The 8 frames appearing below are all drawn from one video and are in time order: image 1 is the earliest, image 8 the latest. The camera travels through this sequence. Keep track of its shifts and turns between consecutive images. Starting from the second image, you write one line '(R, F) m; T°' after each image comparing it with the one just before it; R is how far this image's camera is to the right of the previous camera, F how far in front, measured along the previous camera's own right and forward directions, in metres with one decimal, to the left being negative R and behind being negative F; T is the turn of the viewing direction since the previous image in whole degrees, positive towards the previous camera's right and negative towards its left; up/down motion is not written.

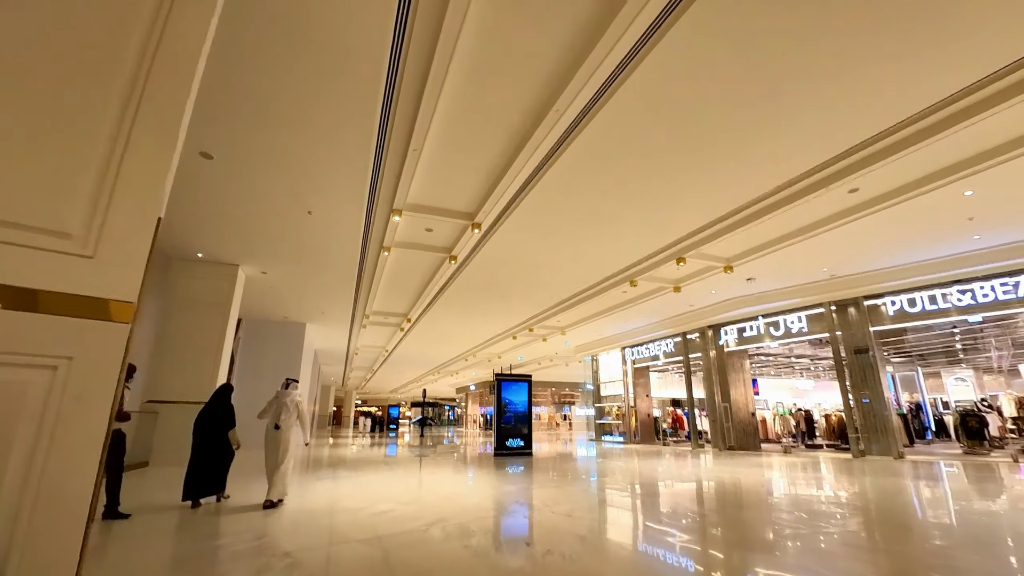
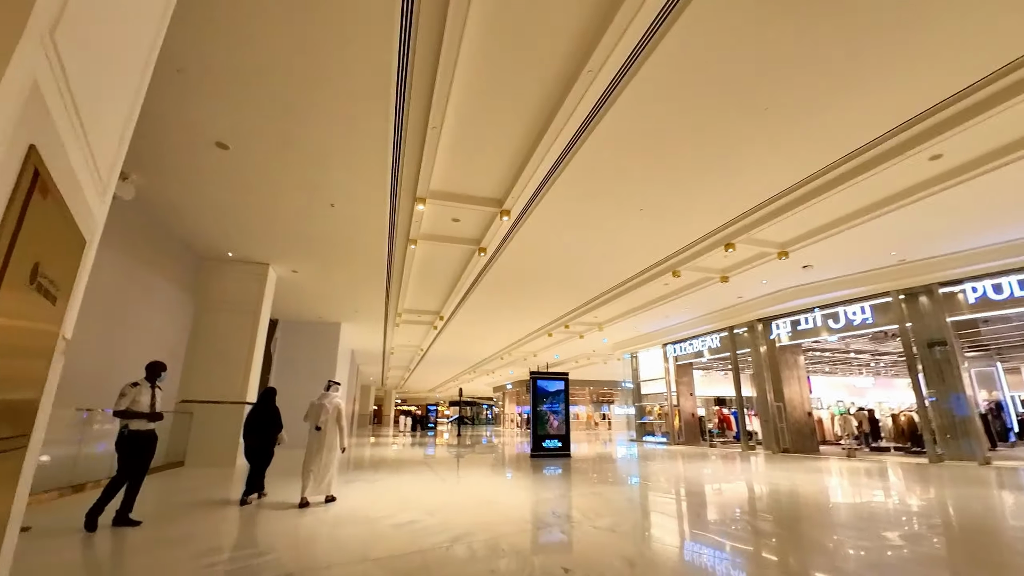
(0.0, +0.4) m; -4°
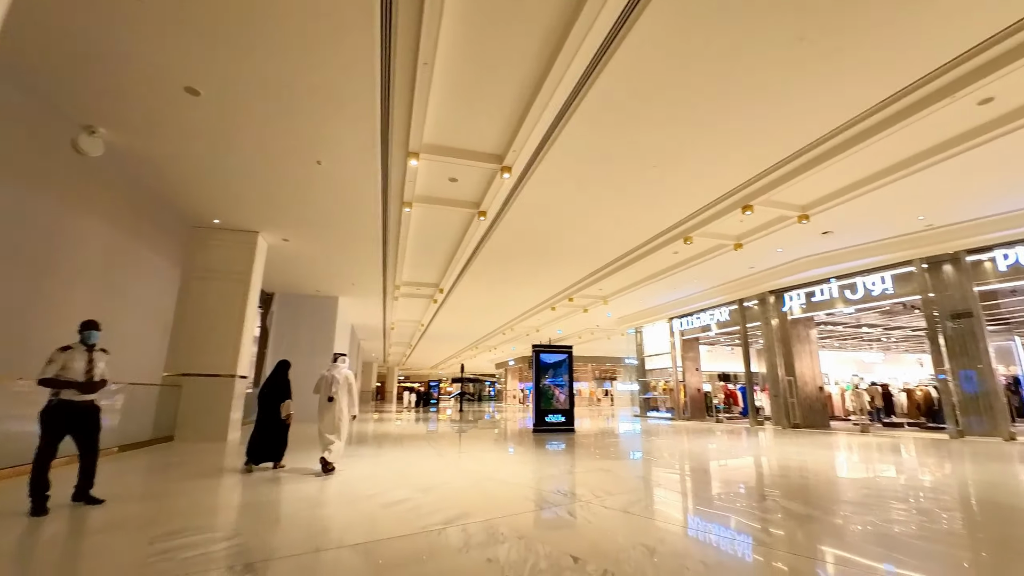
(0.0, +0.4) m; 0°
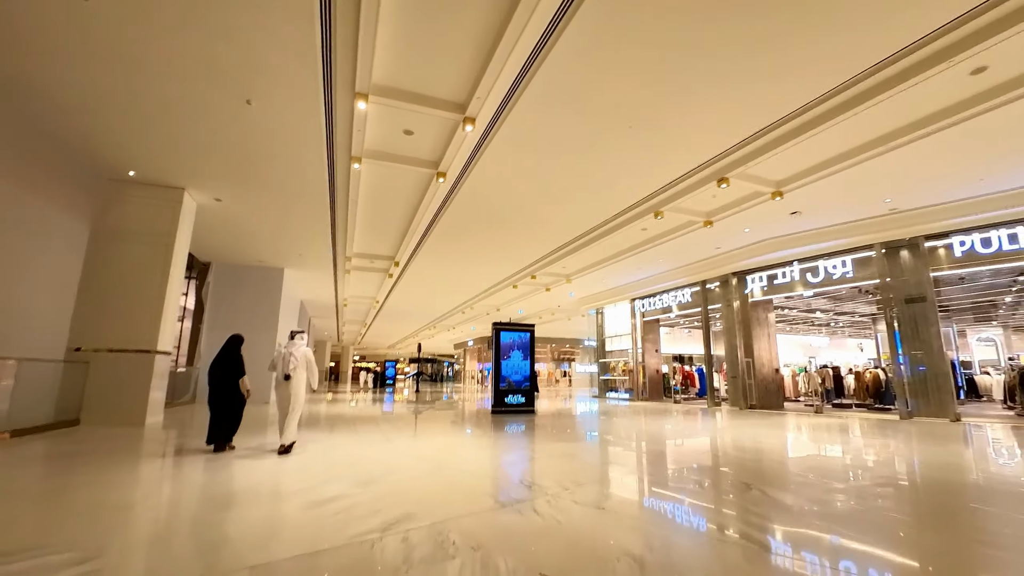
(0.0, +0.5) m; +5°
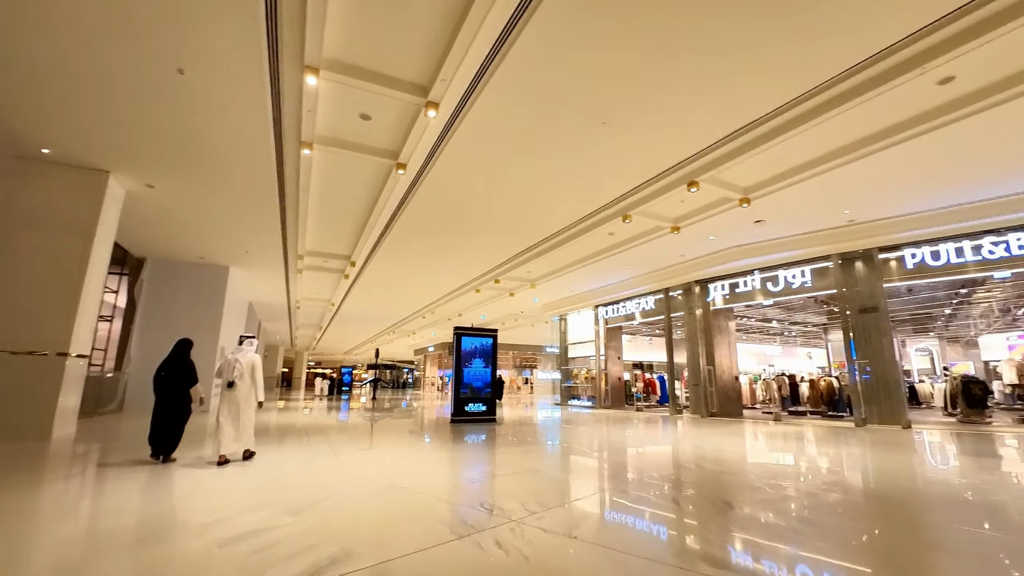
(0.0, +0.3) m; +5°
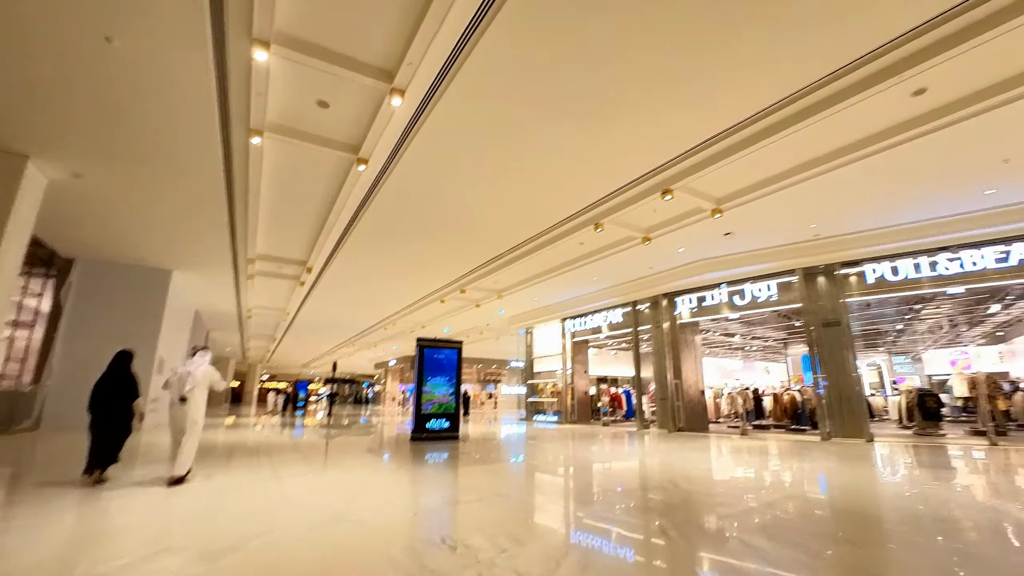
(0.0, +0.3) m; +4°
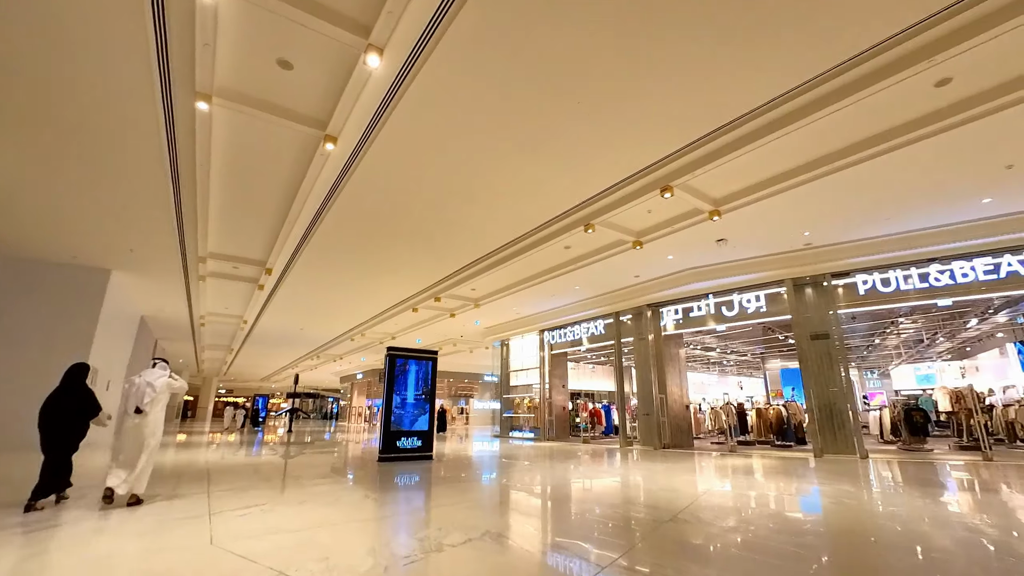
(-0.1, +0.5) m; +4°
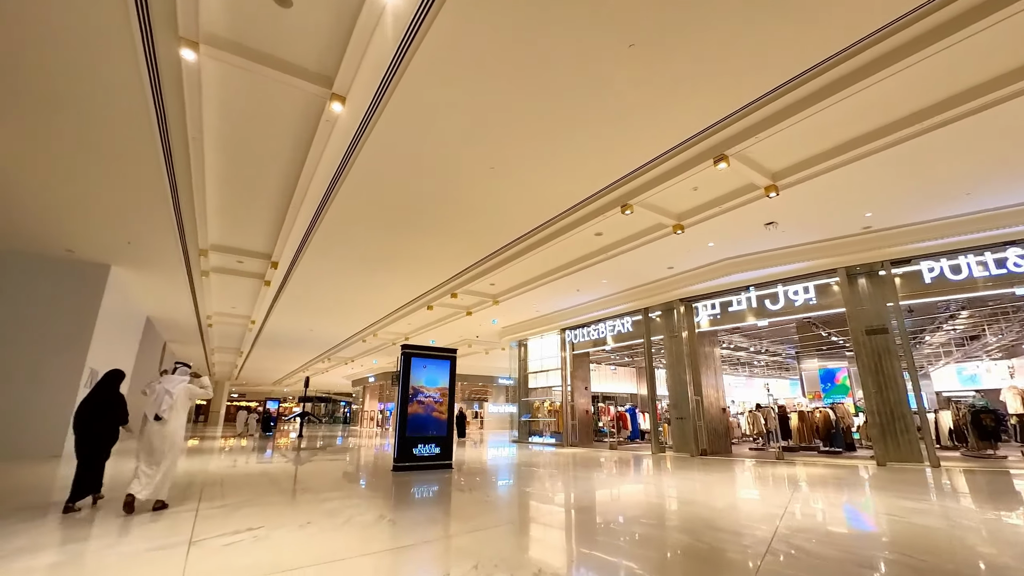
(-0.2, +0.6) m; -1°
